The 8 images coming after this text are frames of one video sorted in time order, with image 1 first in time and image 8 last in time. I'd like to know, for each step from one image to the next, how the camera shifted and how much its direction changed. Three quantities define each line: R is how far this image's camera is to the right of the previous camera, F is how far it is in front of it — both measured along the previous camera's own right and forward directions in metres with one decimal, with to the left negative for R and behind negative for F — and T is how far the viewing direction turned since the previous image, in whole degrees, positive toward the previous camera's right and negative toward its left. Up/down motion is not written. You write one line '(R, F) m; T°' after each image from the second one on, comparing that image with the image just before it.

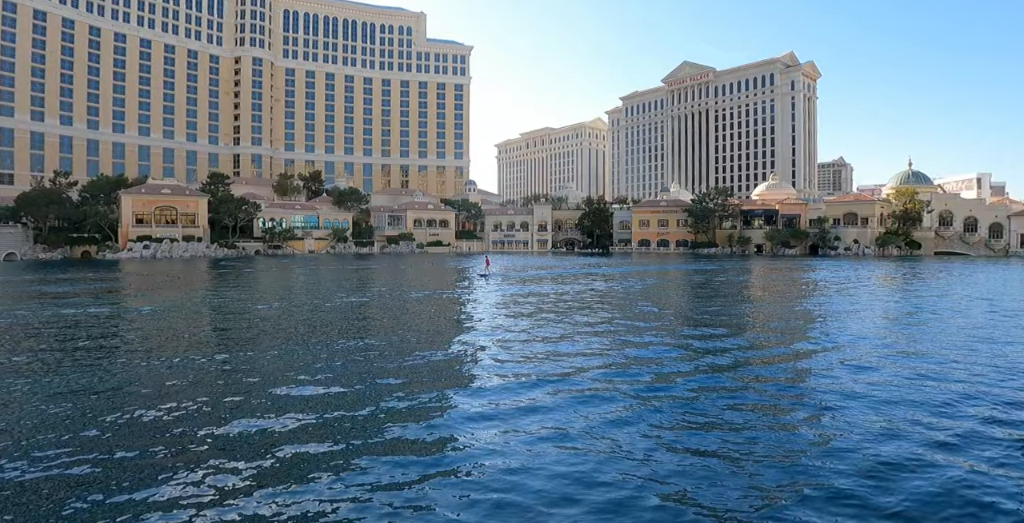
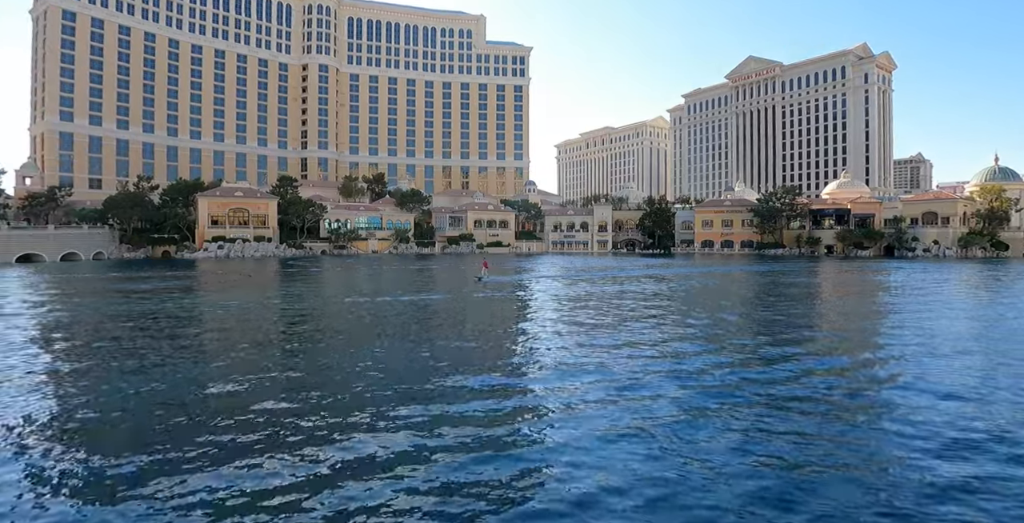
(-0.3, +0.6) m; -5°
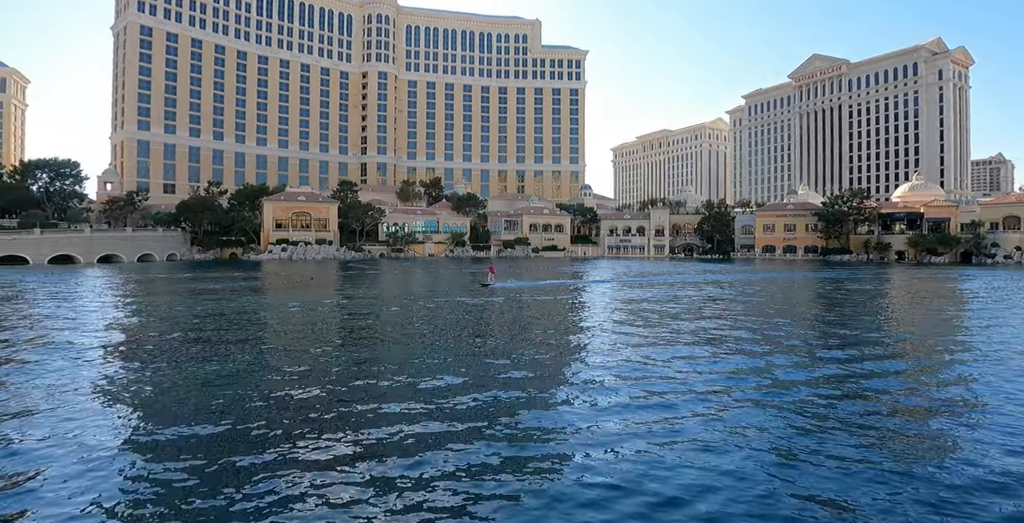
(-0.4, +0.5) m; -5°
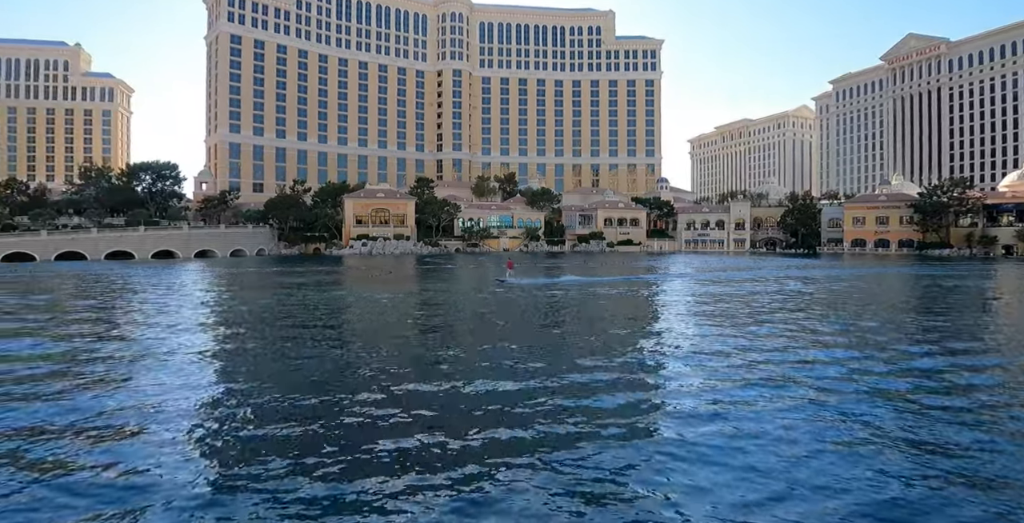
(-0.5, +0.6) m; -7°
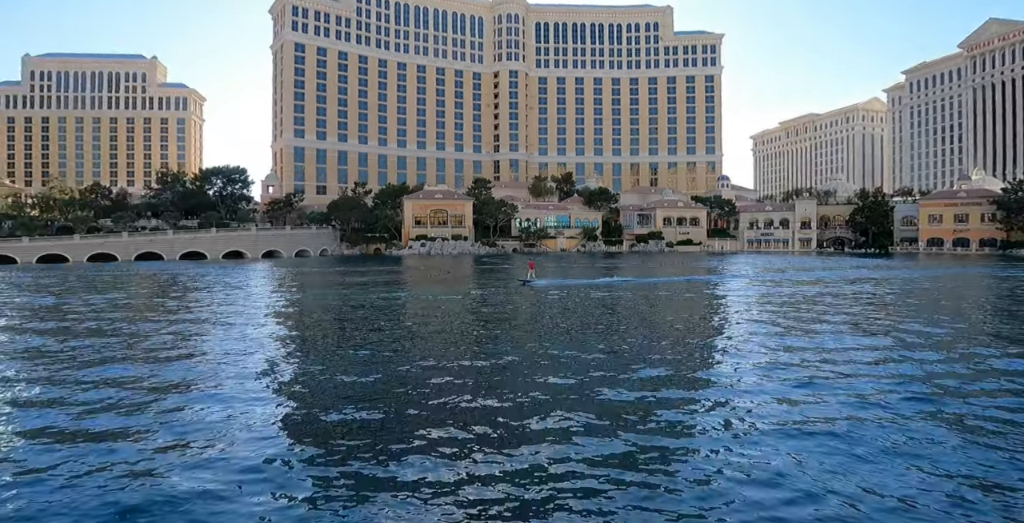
(-0.3, +0.3) m; -5°
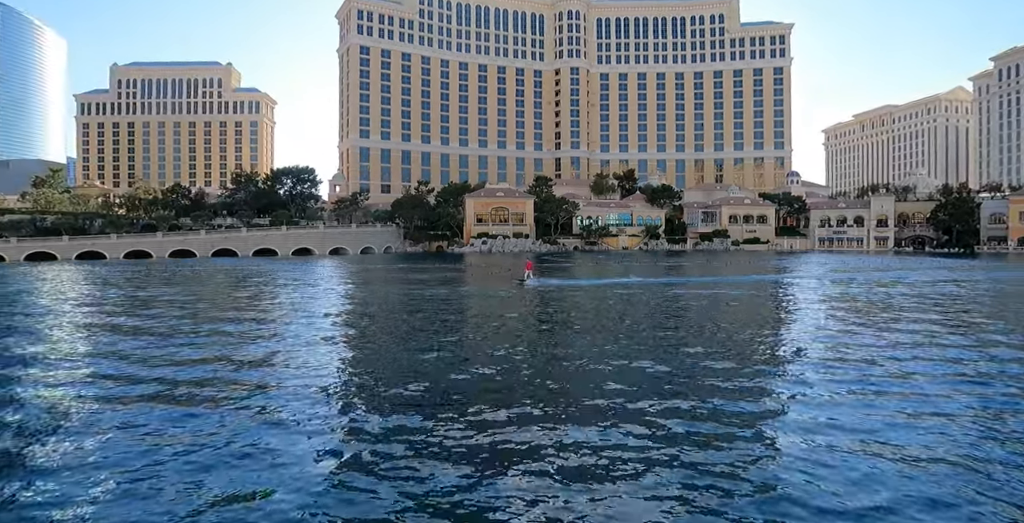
(-0.3, +0.3) m; -5°
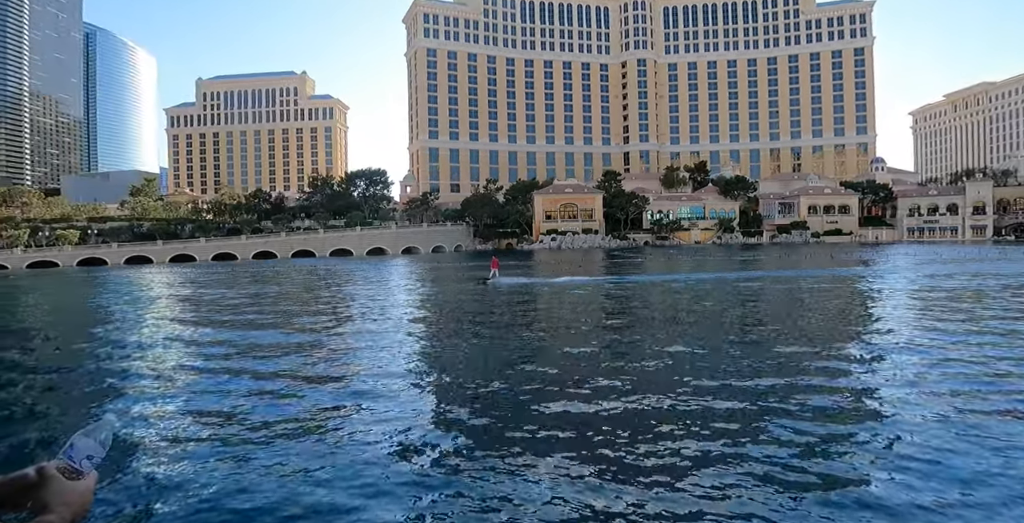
(-0.4, +0.3) m; -6°
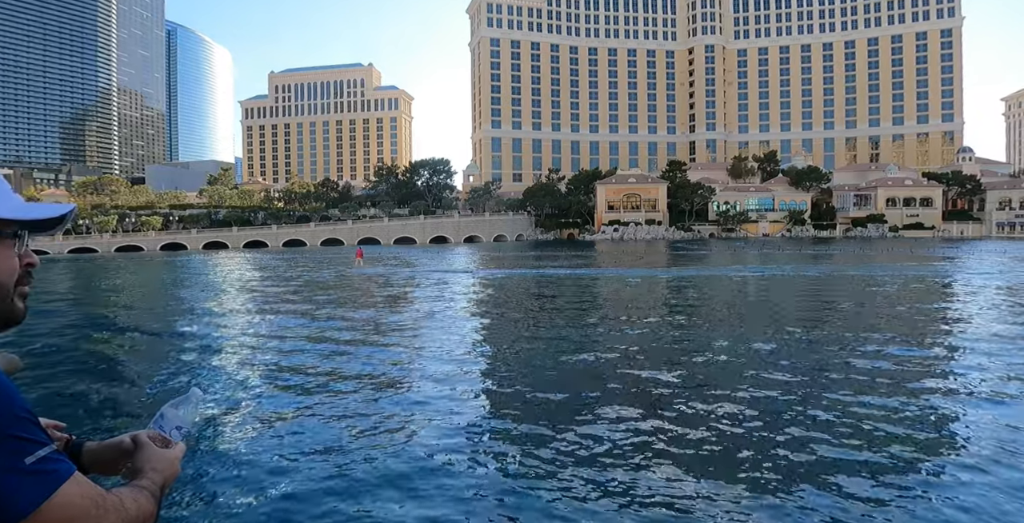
(-0.4, +0.2) m; -5°
